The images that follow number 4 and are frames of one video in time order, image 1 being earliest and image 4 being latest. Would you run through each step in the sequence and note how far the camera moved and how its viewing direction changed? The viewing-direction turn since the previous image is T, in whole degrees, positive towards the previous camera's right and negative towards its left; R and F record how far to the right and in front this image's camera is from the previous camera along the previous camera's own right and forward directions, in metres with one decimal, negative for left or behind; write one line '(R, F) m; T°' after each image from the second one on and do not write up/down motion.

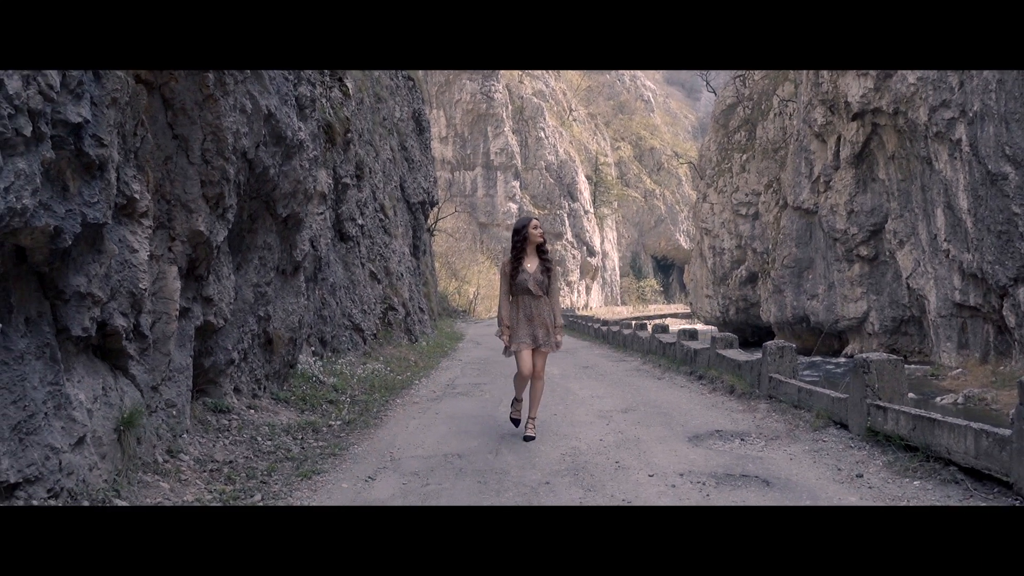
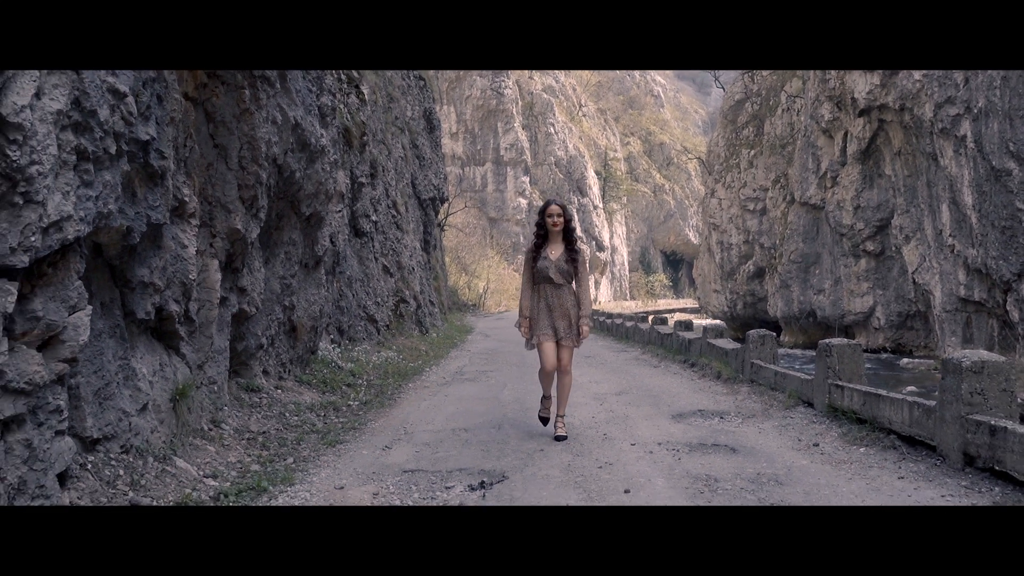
(+0.1, -0.7) m; -1°
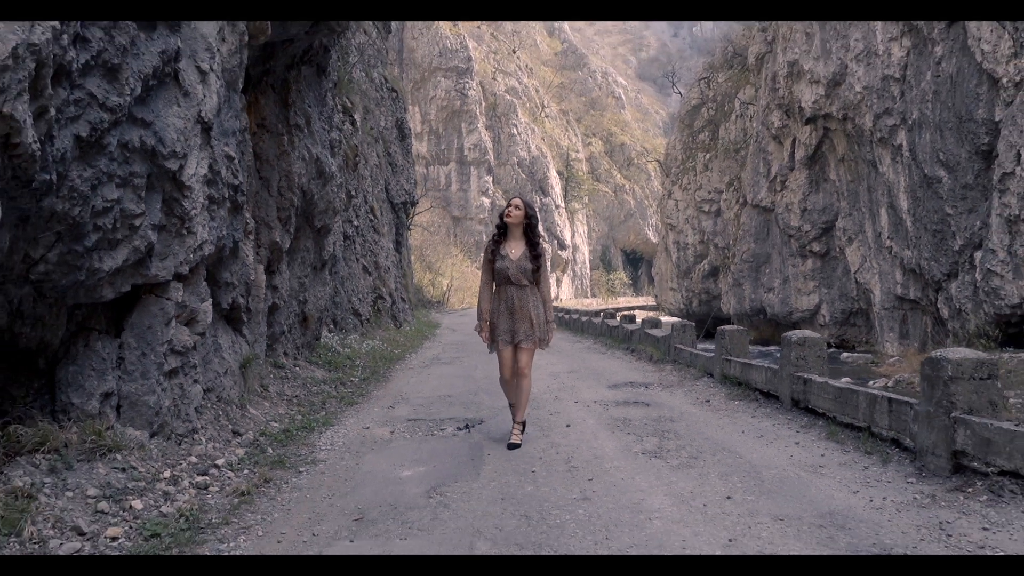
(-0.1, -2.2) m; +3°
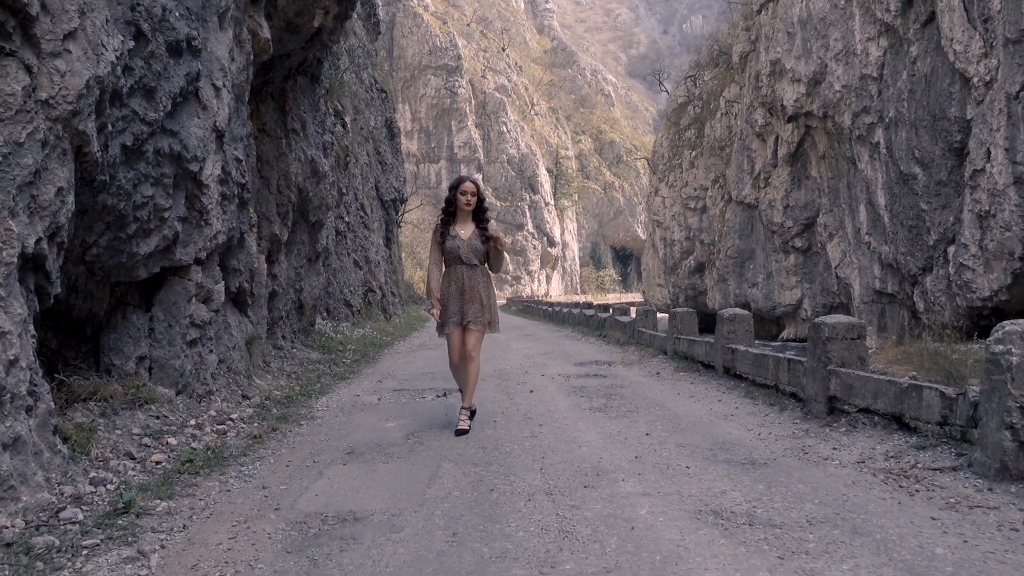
(+0.2, -1.1) m; +1°
